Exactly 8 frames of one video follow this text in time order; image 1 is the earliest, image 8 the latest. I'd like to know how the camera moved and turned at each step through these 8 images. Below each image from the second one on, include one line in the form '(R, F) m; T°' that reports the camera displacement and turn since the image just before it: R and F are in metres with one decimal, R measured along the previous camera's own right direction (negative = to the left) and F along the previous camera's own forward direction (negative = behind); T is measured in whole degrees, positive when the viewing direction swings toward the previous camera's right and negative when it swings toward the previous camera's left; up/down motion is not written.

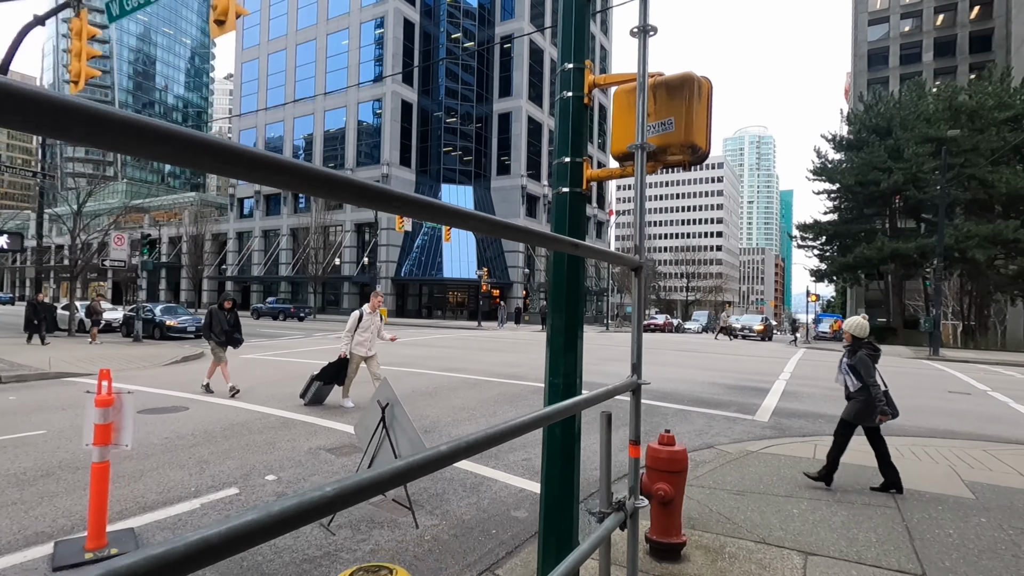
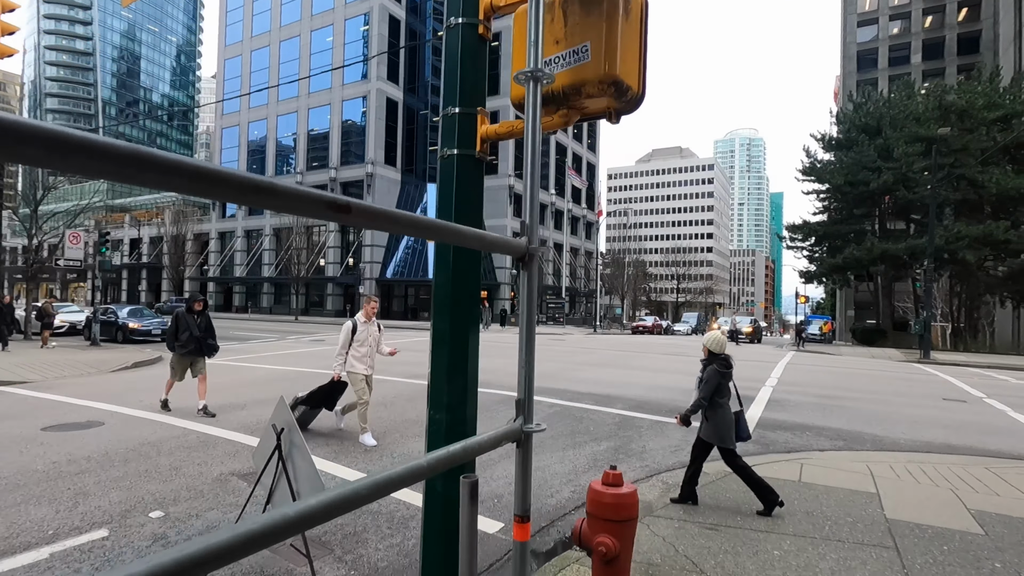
(+0.4, +0.7) m; +1°
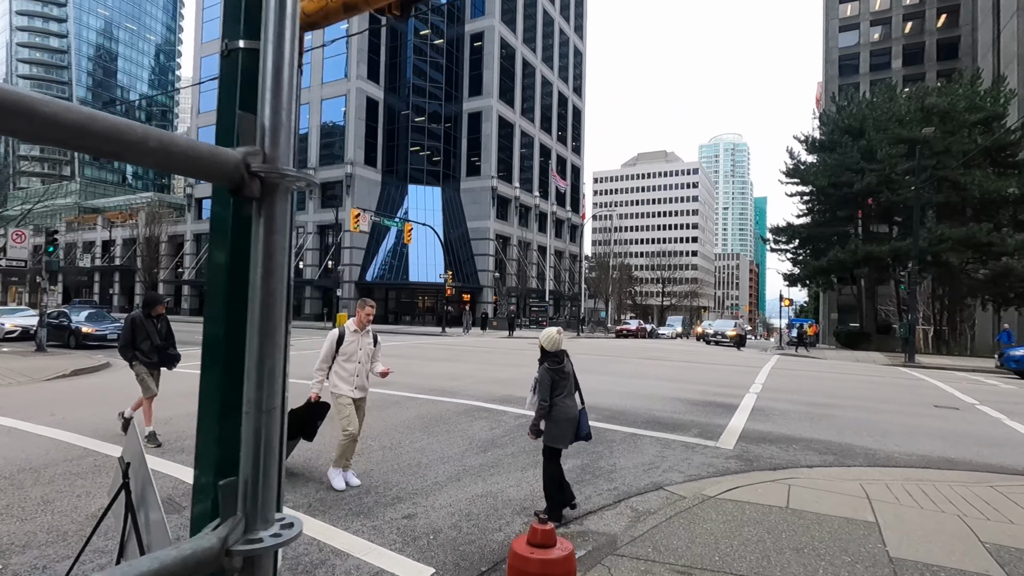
(+0.4, +0.7) m; +1°
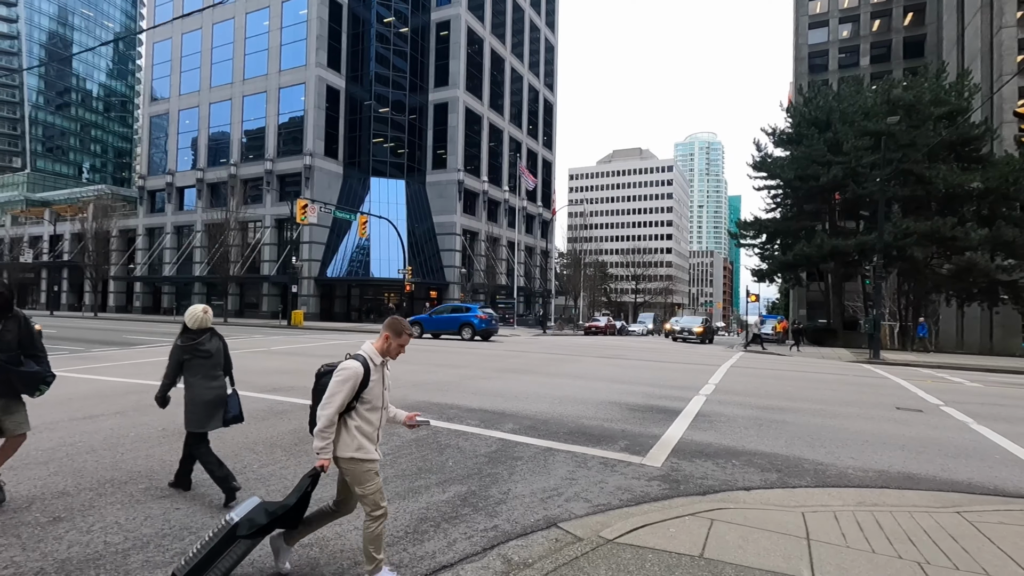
(+1.0, +1.1) m; +2°
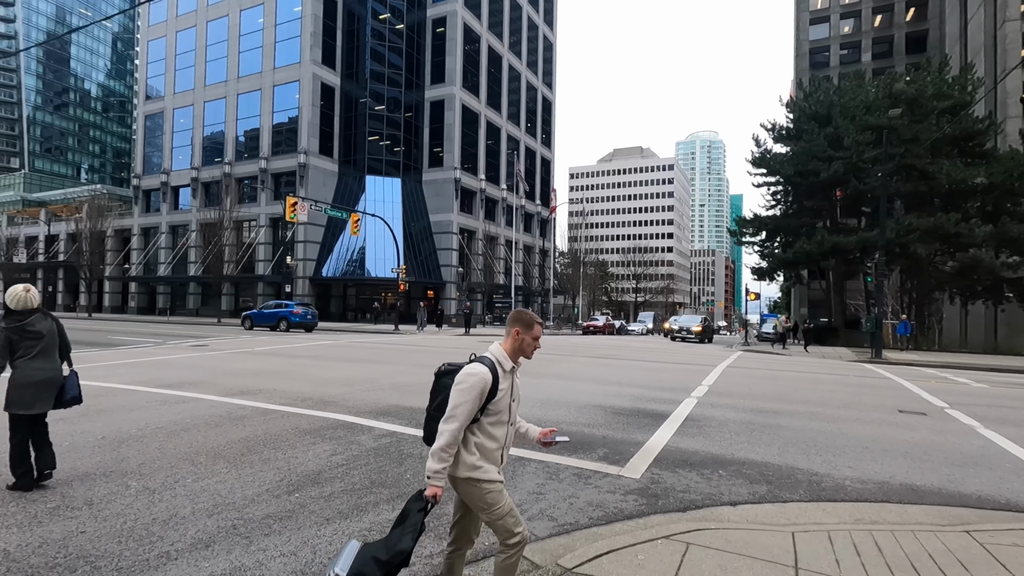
(+0.3, +0.5) m; 0°
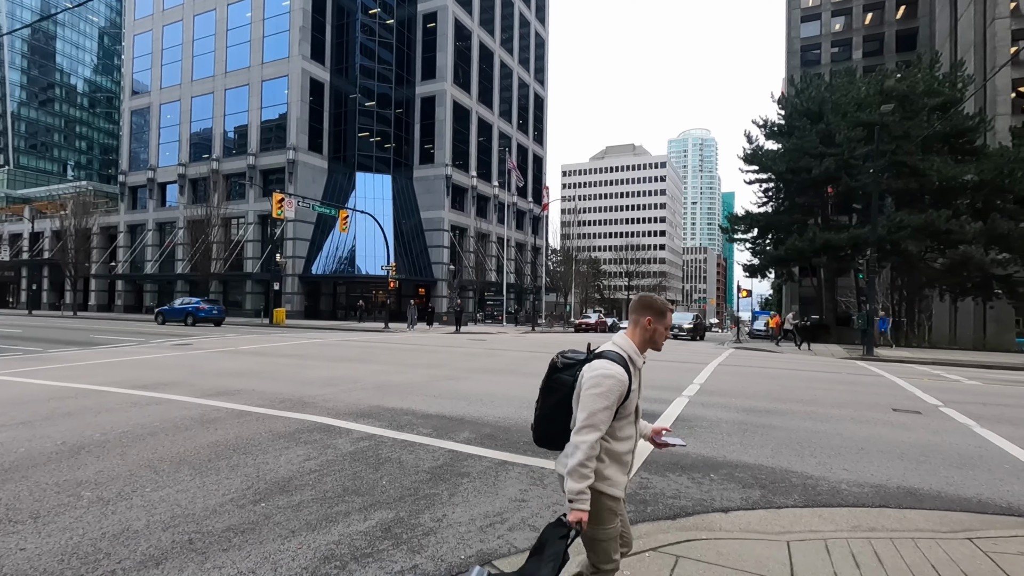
(+0.1, +0.2) m; +1°
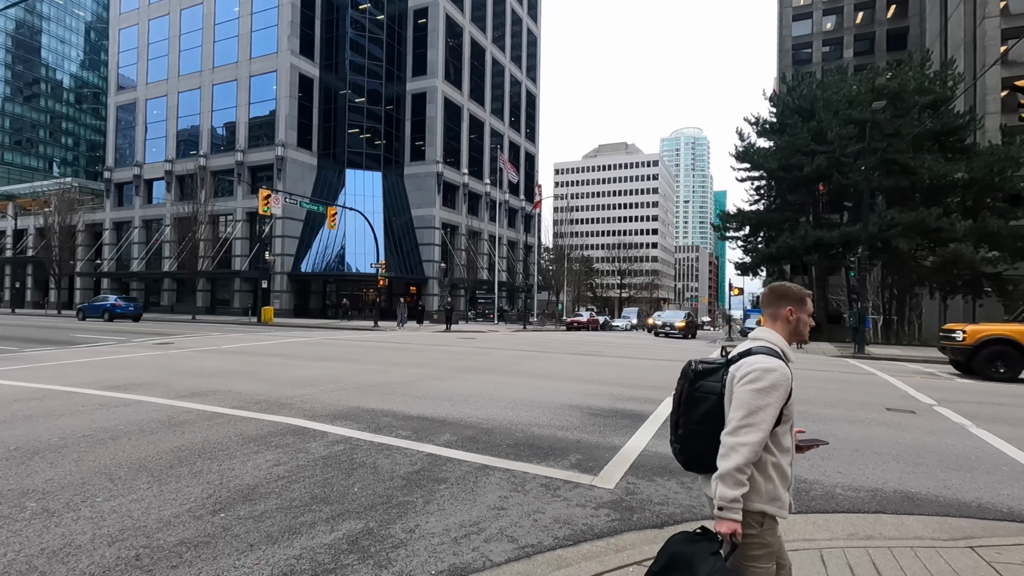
(+0.1, +0.2) m; +1°
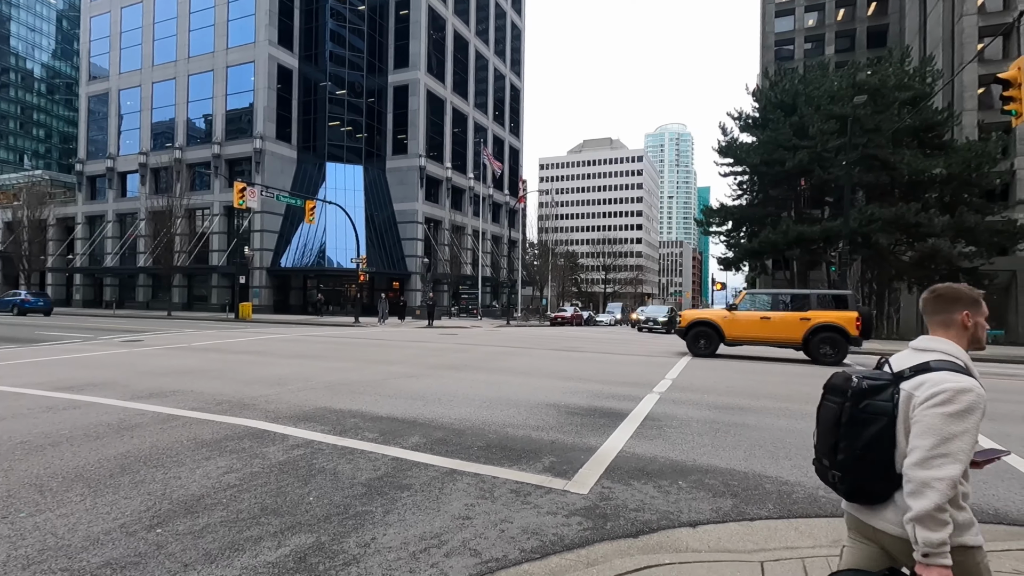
(+0.1, +0.3) m; +2°
